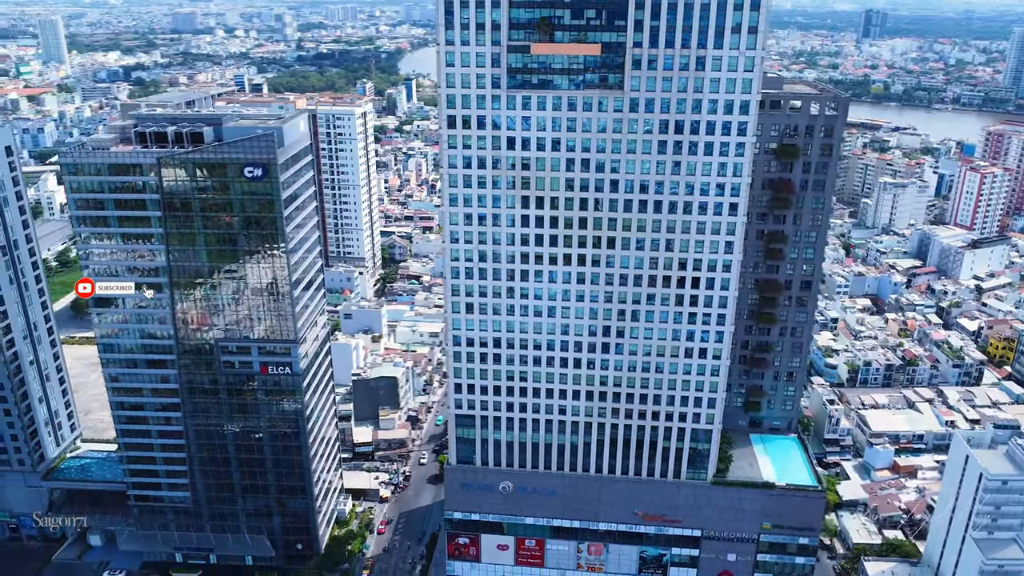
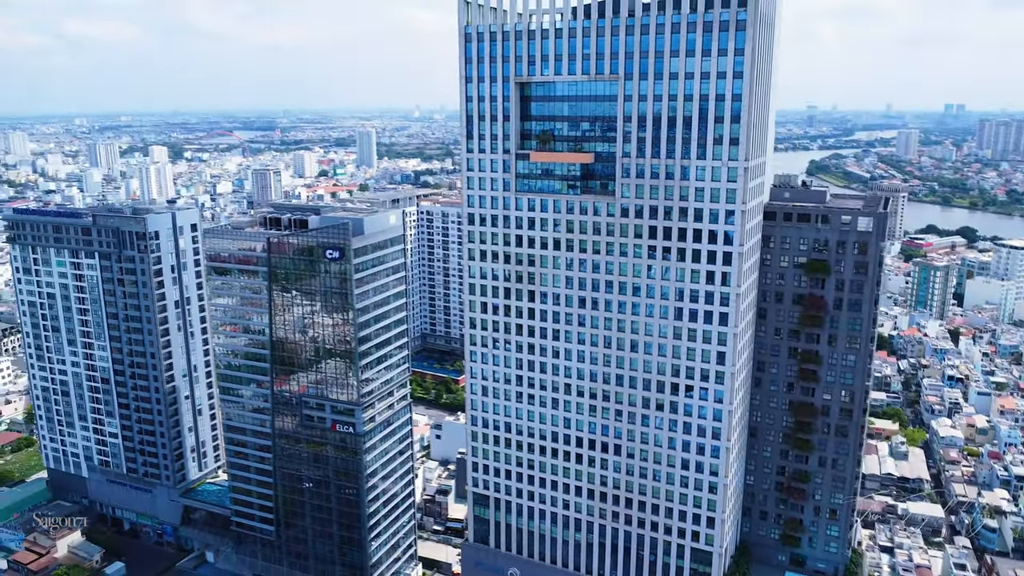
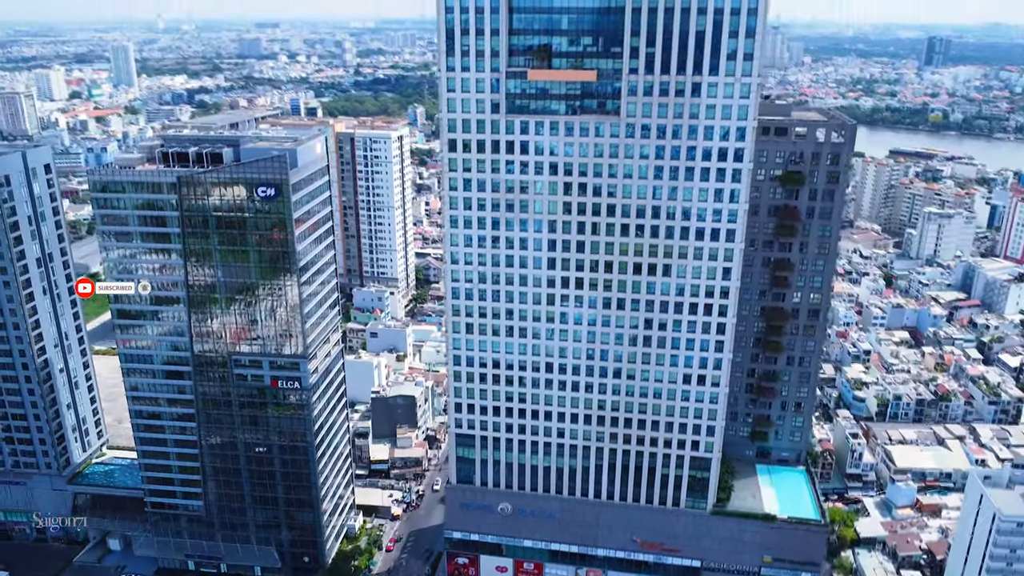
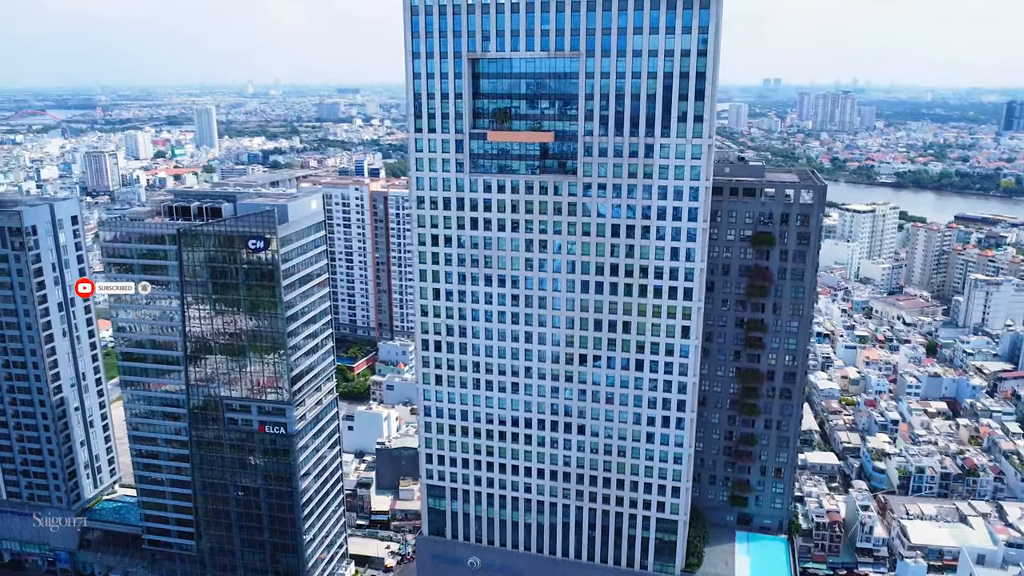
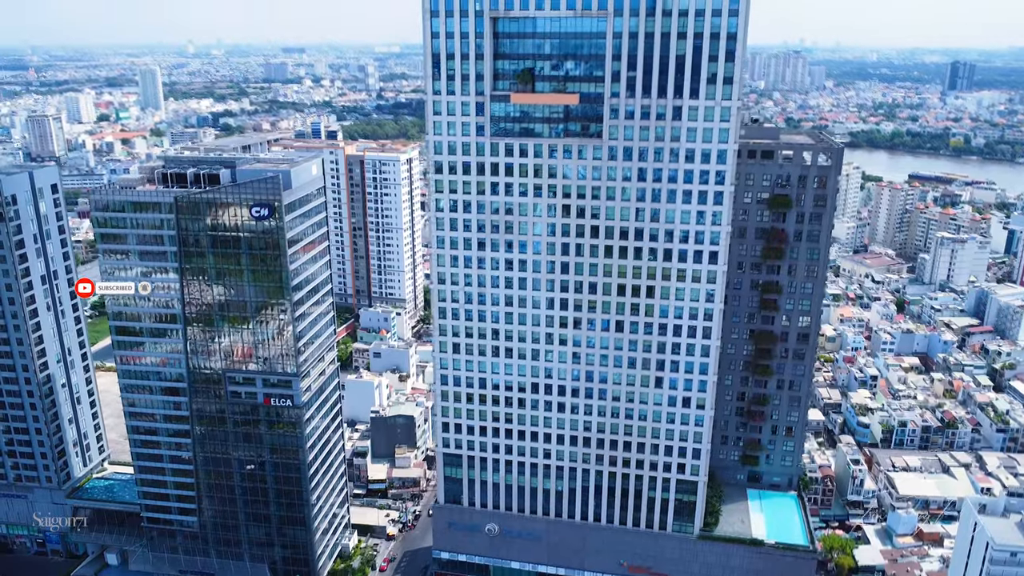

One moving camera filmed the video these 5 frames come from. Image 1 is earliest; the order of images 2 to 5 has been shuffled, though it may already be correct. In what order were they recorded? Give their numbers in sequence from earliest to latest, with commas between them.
3, 5, 4, 2
